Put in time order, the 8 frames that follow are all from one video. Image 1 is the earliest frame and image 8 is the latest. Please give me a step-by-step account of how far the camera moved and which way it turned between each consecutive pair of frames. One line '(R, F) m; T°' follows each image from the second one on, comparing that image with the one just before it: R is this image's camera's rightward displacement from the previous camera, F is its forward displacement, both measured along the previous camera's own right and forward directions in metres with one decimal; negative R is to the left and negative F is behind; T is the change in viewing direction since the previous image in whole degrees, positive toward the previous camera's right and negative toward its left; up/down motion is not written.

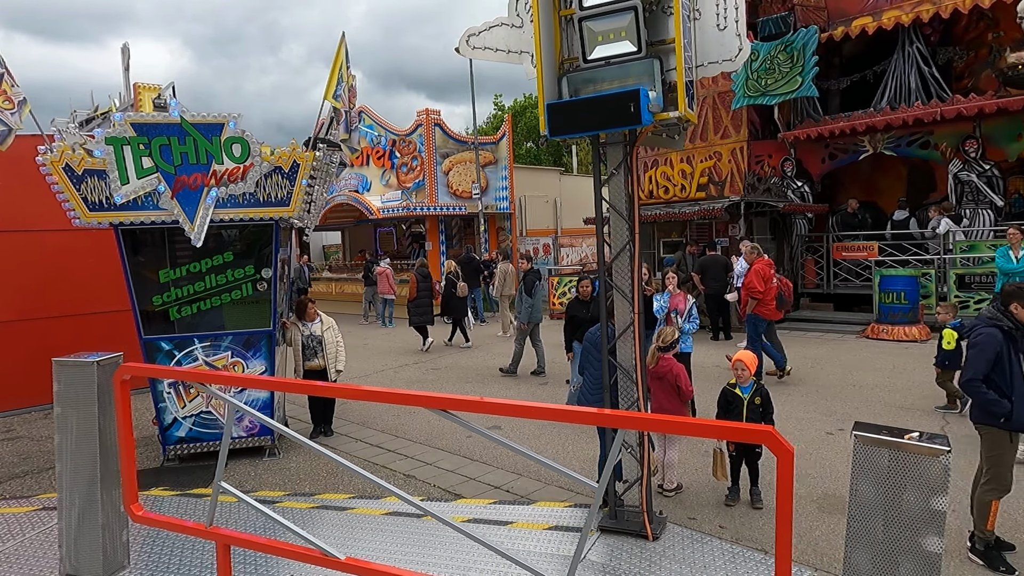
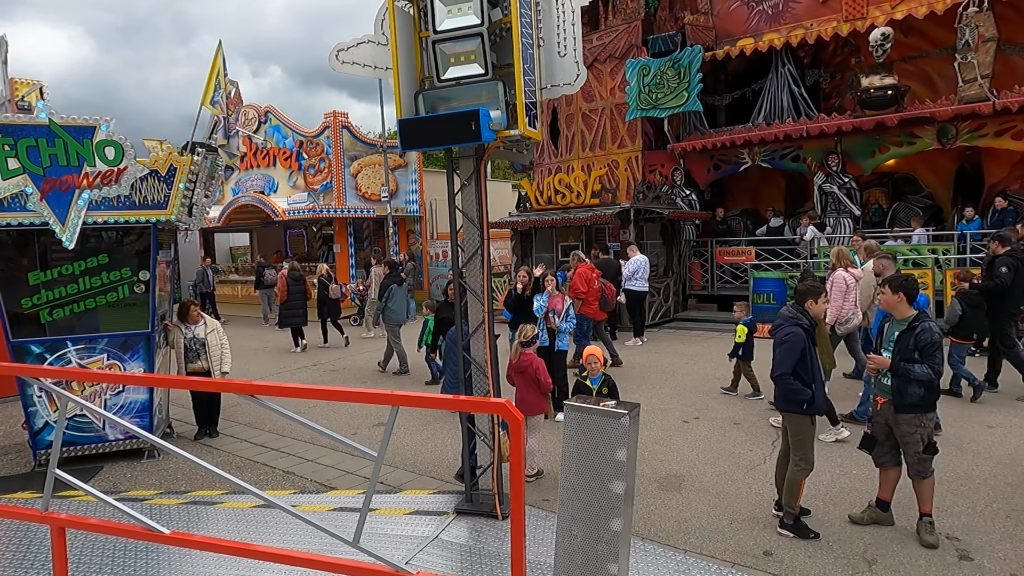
(+0.4, -0.4) m; +6°
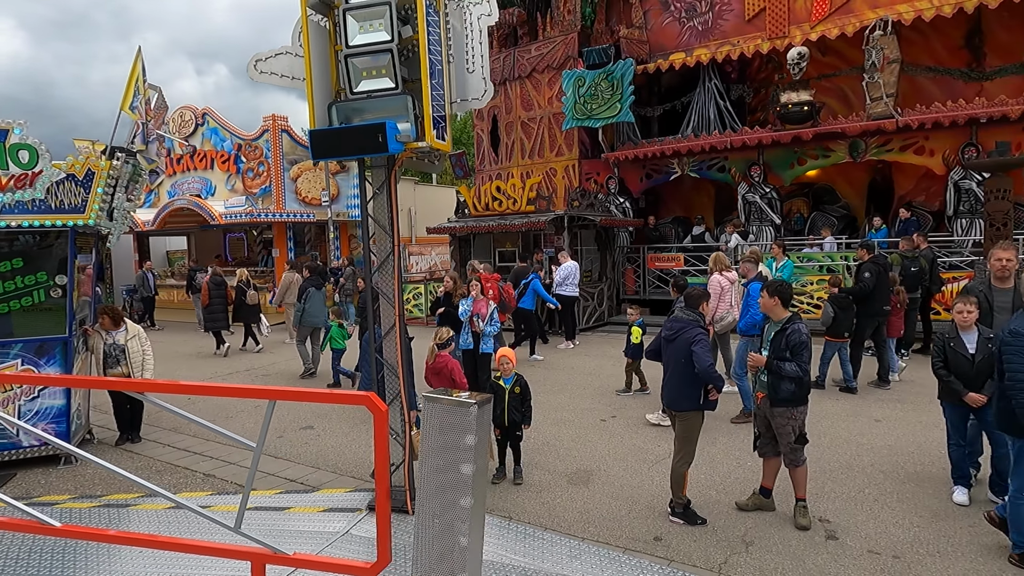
(+0.3, -0.2) m; +4°
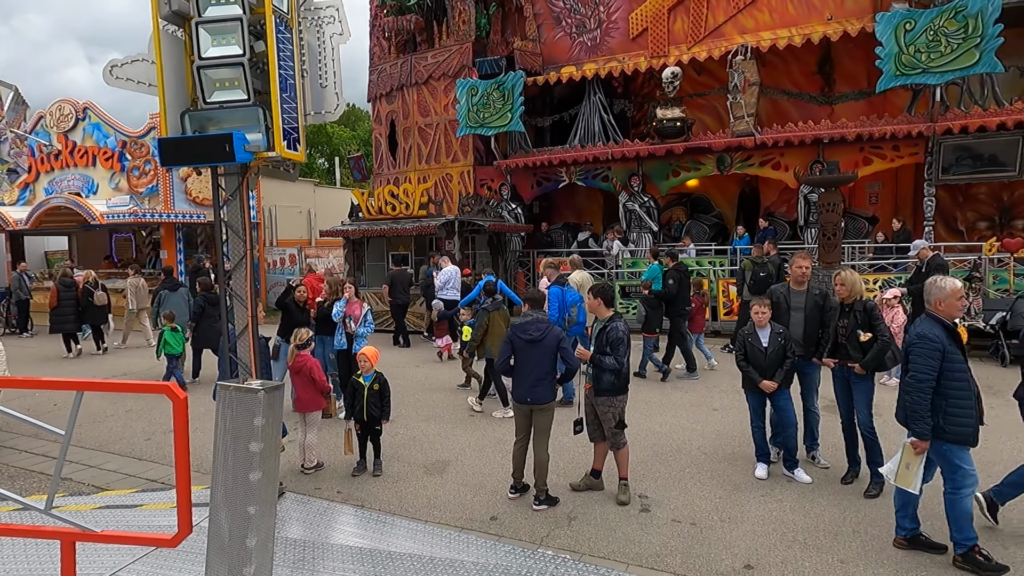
(+0.5, -0.4) m; +7°
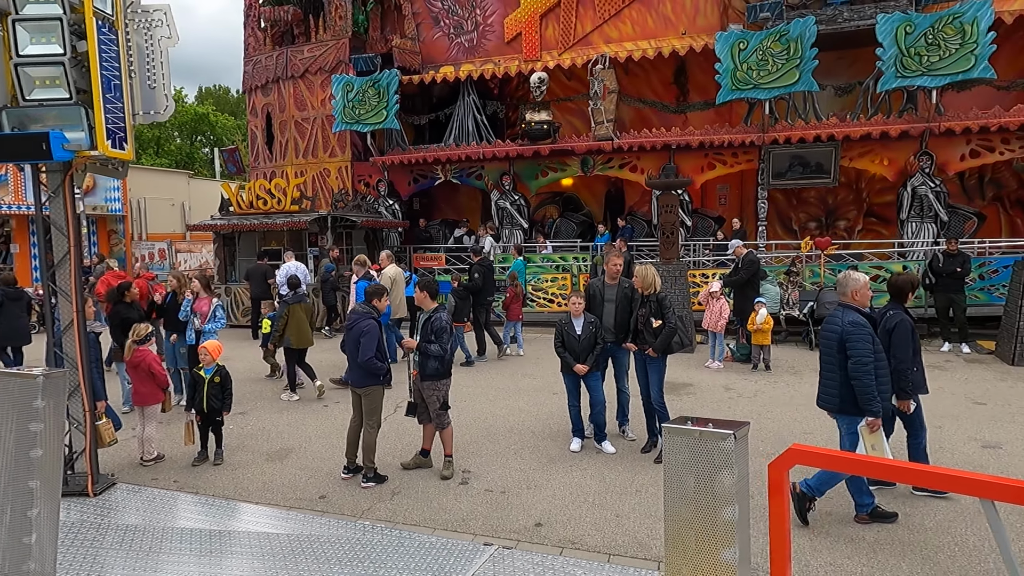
(+0.6, -0.5) m; +8°
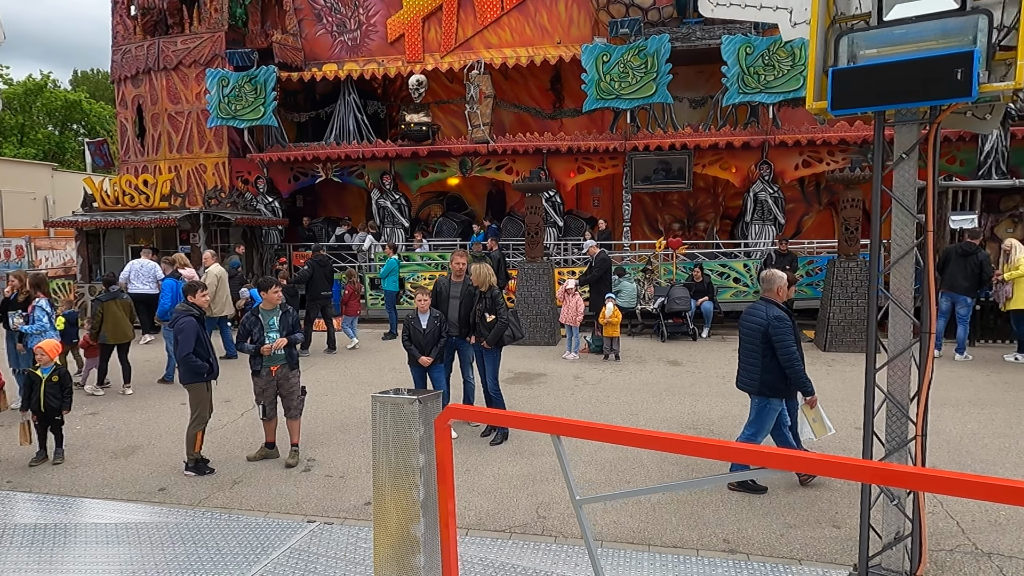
(+0.6, -0.5) m; +8°
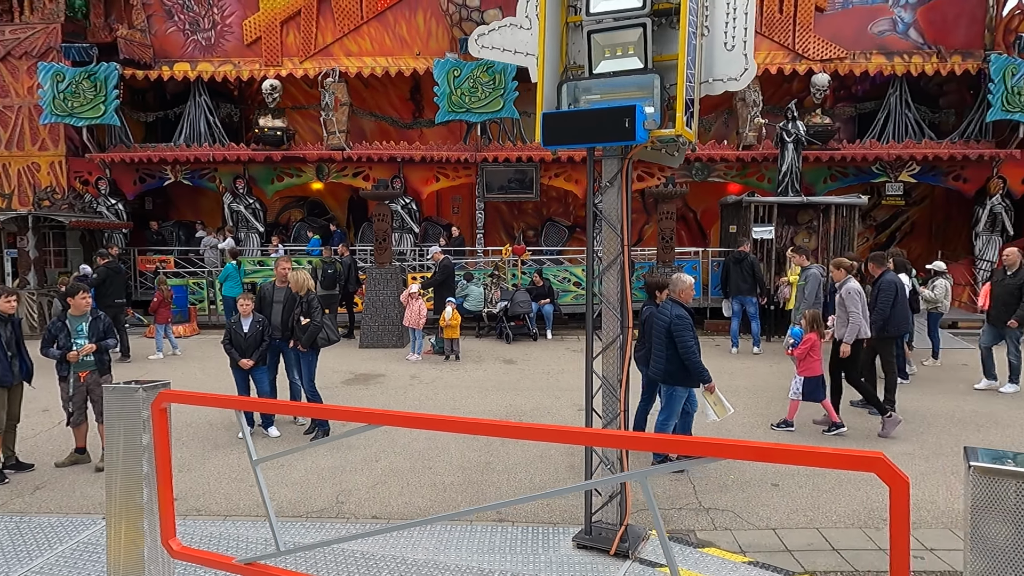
(+0.7, -0.6) m; +10°
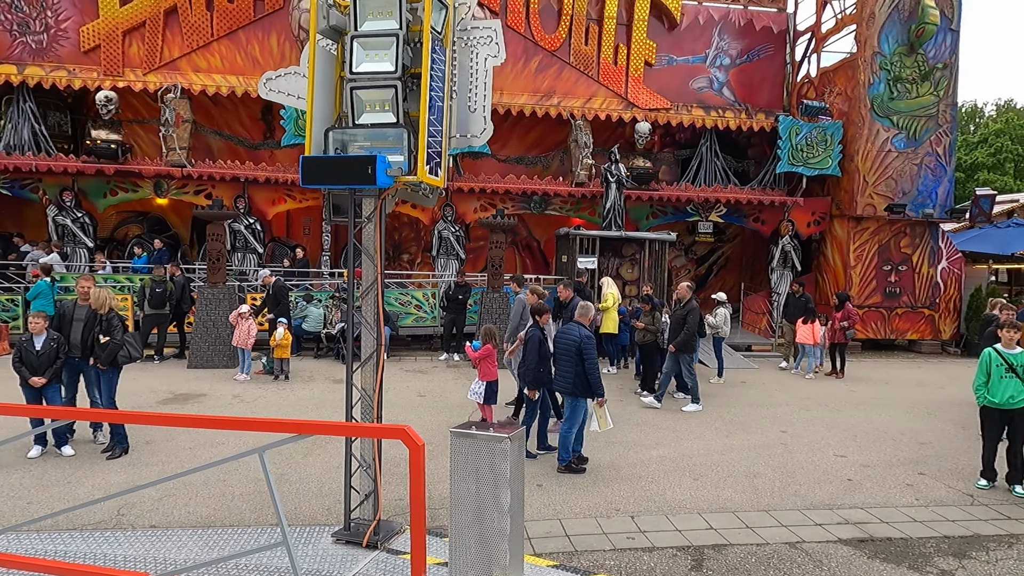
(+0.8, -0.7) m; +10°
